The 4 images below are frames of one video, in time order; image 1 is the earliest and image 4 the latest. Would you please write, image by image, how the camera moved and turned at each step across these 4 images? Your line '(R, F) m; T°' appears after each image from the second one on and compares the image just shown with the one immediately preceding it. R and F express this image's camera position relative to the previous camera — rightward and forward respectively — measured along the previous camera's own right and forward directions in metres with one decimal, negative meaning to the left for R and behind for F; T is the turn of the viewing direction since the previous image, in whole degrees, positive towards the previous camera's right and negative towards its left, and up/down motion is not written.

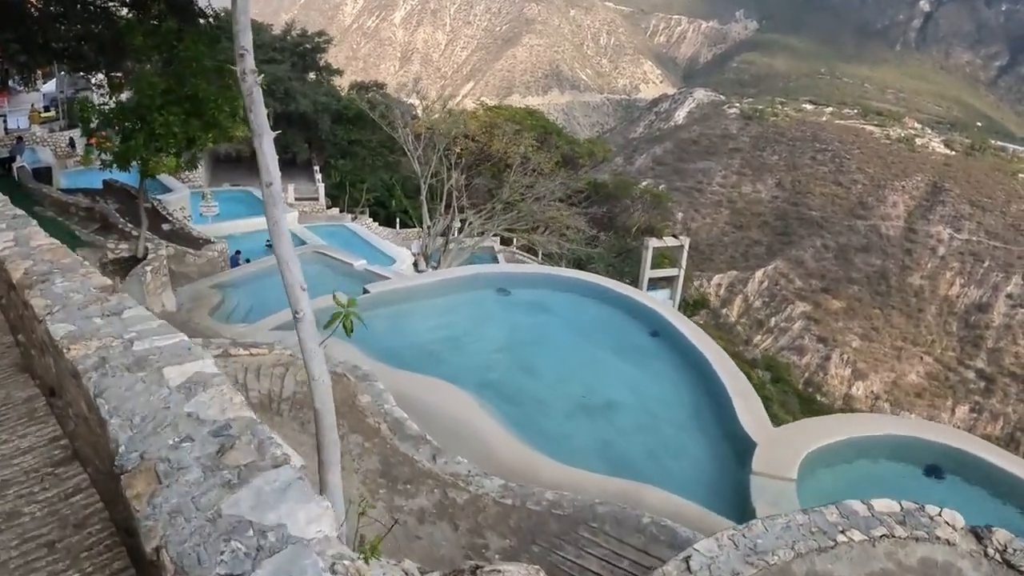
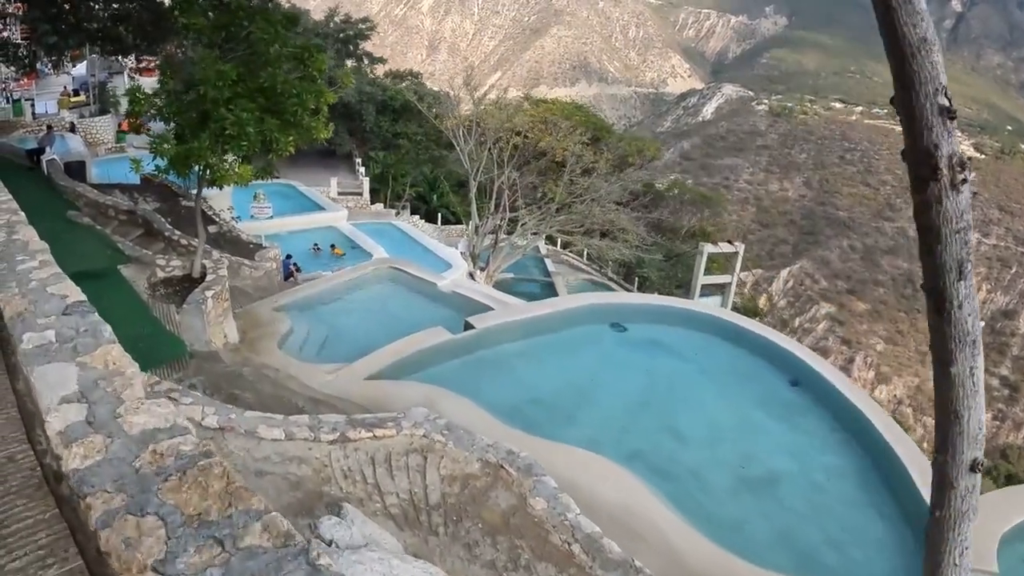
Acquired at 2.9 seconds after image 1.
(-1.4, +1.6) m; -1°
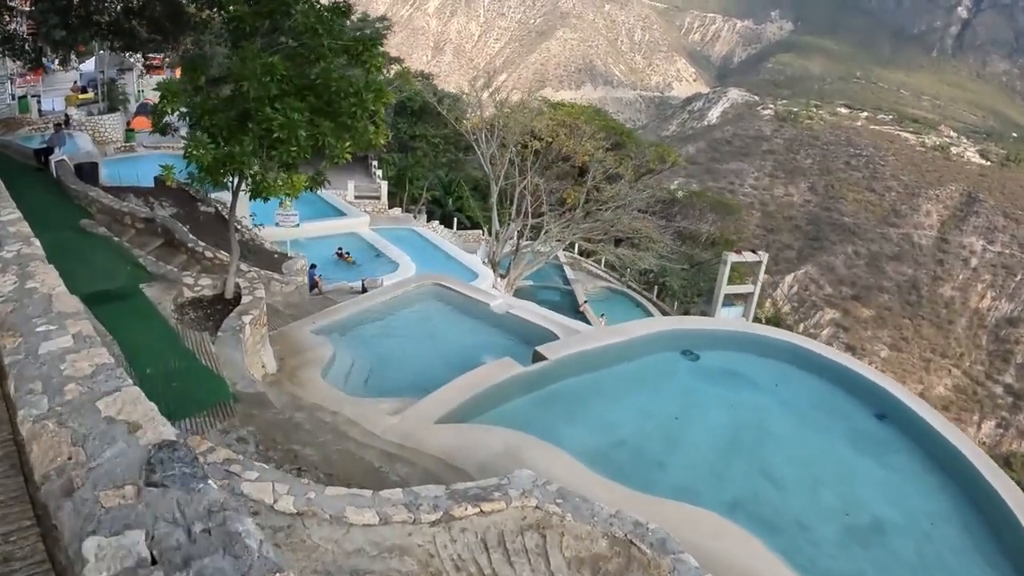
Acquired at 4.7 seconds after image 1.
(-0.8, +0.9) m; 0°
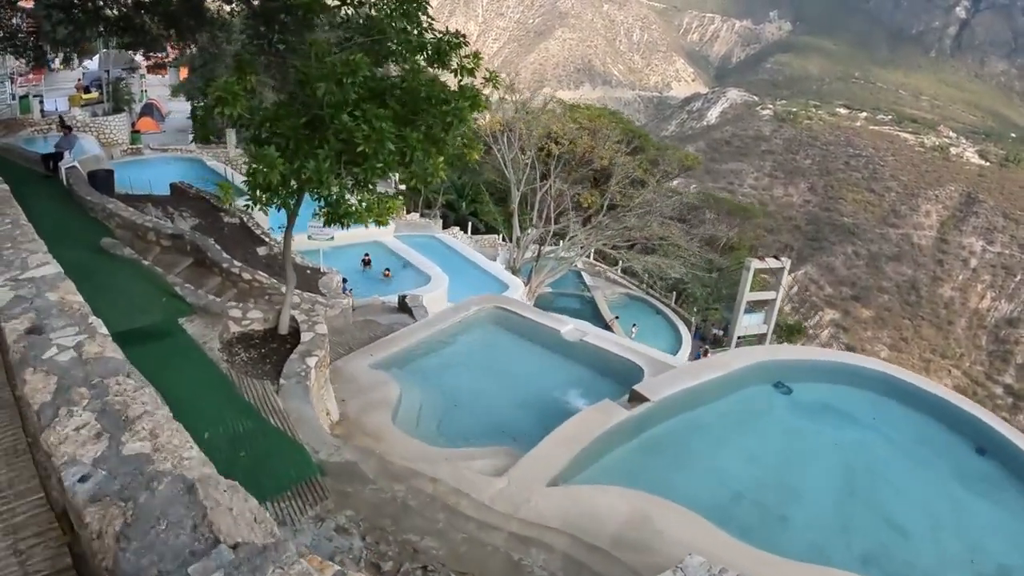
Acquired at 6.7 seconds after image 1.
(-0.9, +0.9) m; 0°
